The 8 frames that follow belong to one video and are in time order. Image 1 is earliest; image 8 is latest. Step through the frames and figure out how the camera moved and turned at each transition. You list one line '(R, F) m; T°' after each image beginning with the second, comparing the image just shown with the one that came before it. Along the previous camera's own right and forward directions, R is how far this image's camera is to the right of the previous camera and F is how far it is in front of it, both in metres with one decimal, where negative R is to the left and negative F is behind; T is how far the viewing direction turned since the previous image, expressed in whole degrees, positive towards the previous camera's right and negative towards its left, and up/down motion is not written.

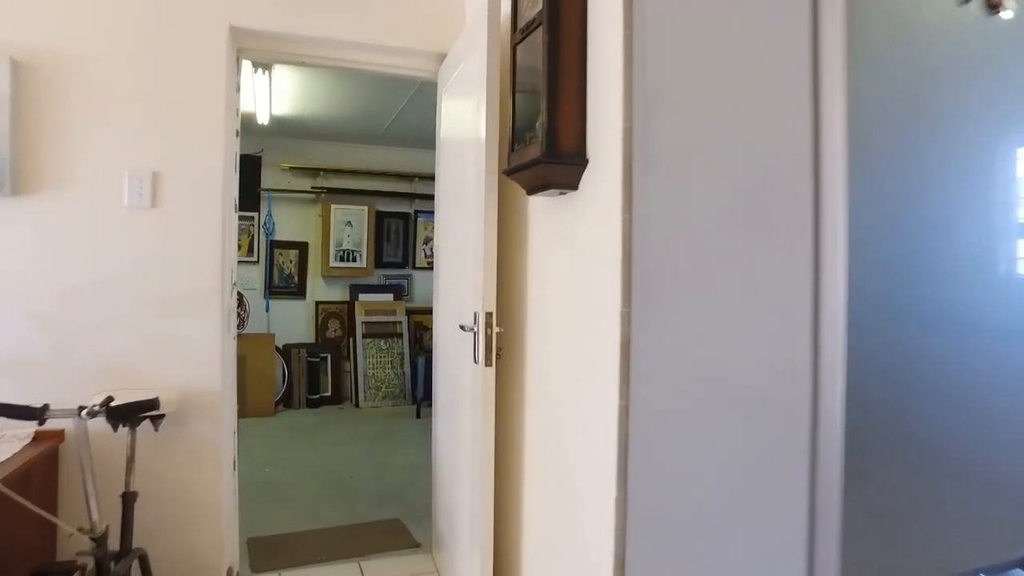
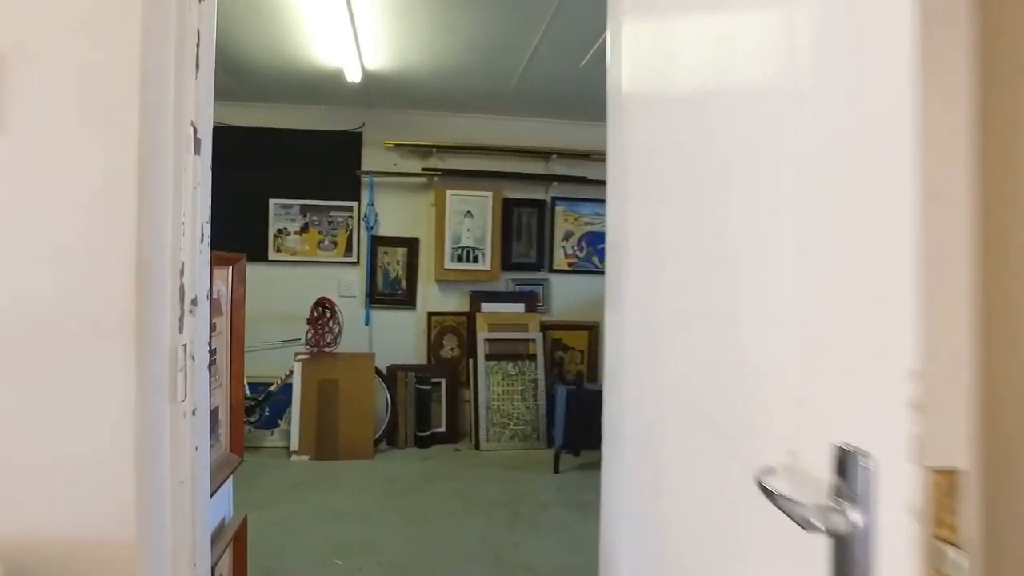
(-0.2, +1.3) m; -11°
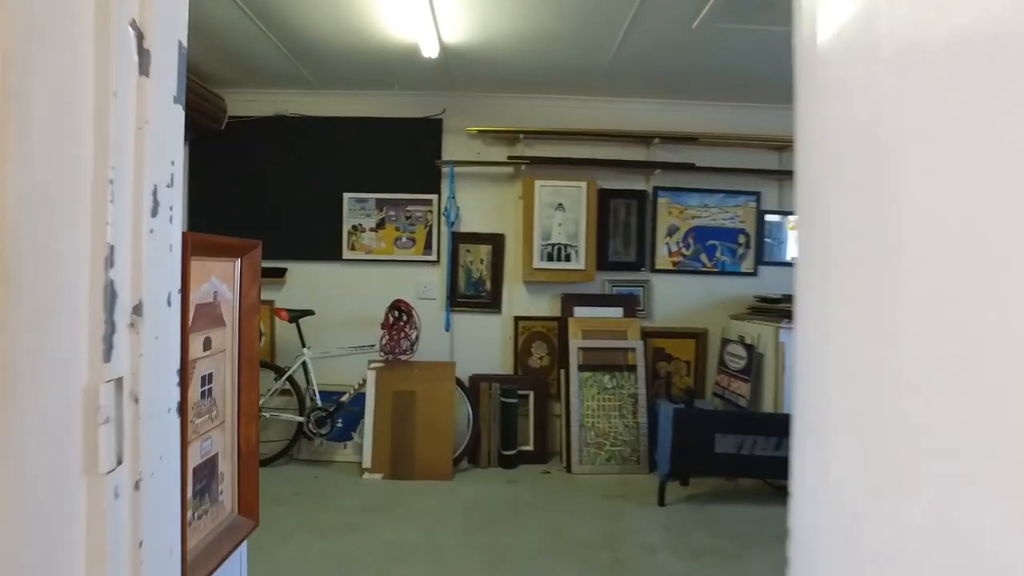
(-0.1, +0.5) m; -8°
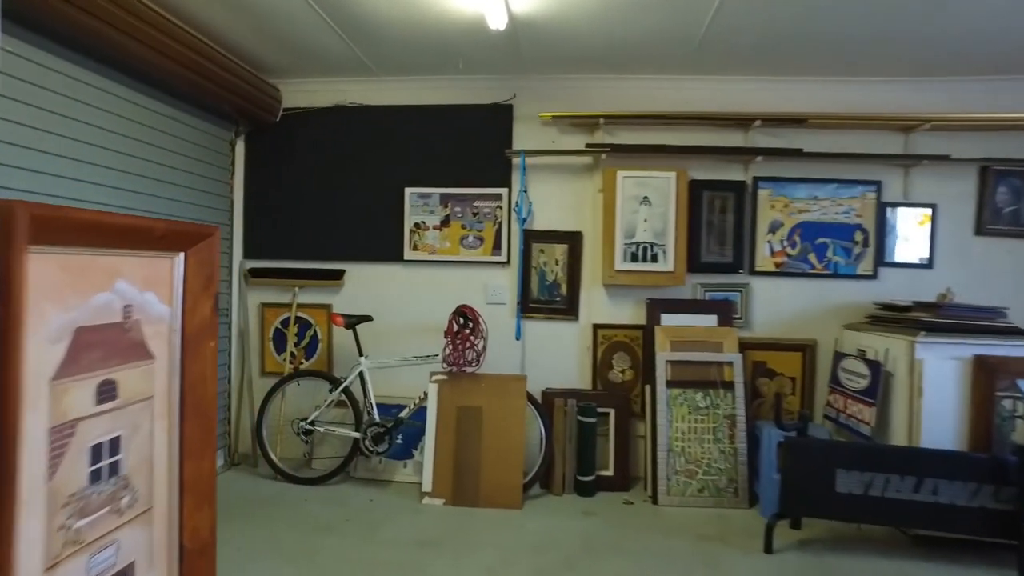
(0.0, +0.4) m; -6°
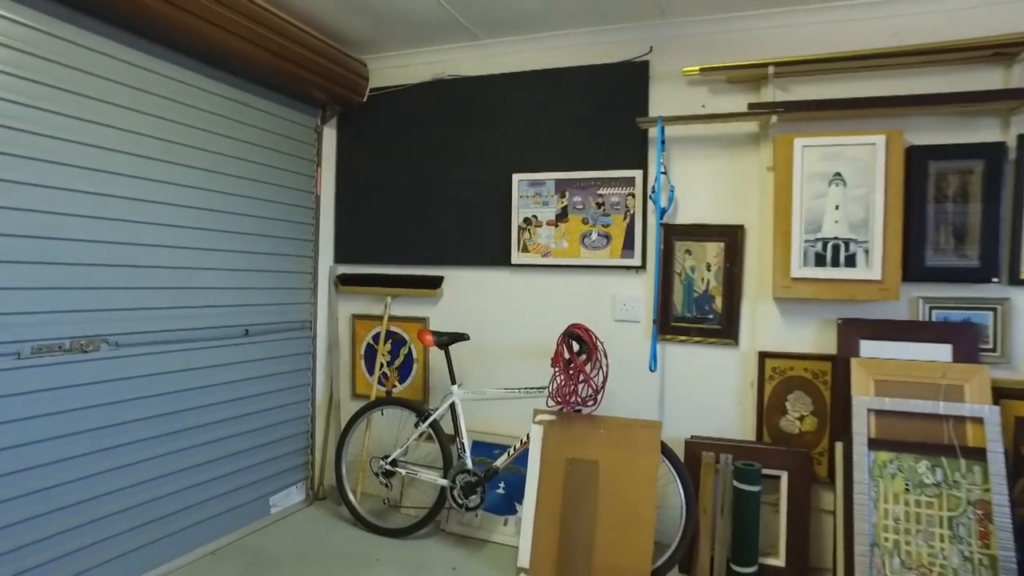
(+0.2, +0.8) m; -15°
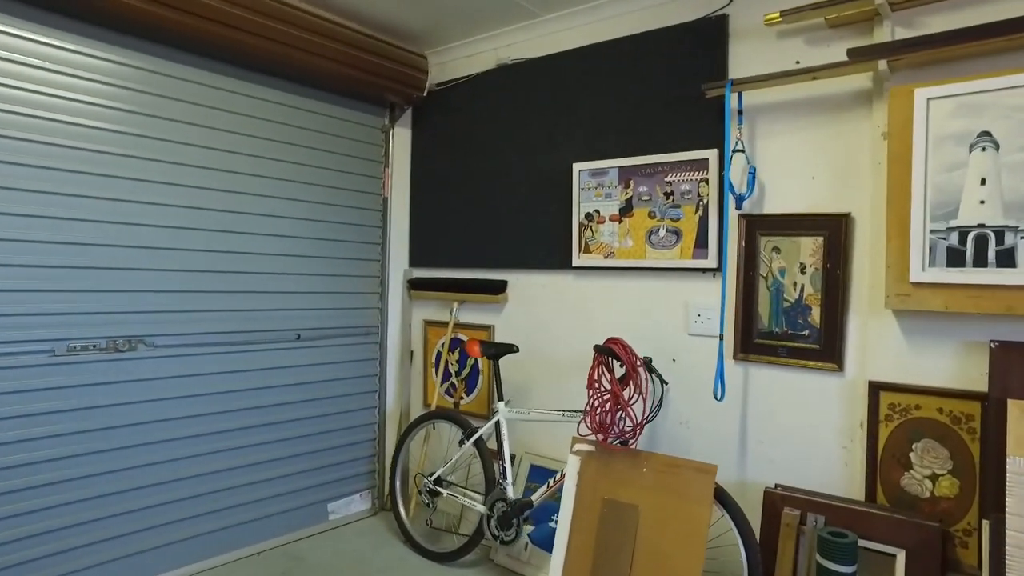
(+0.6, +0.4) m; -19°
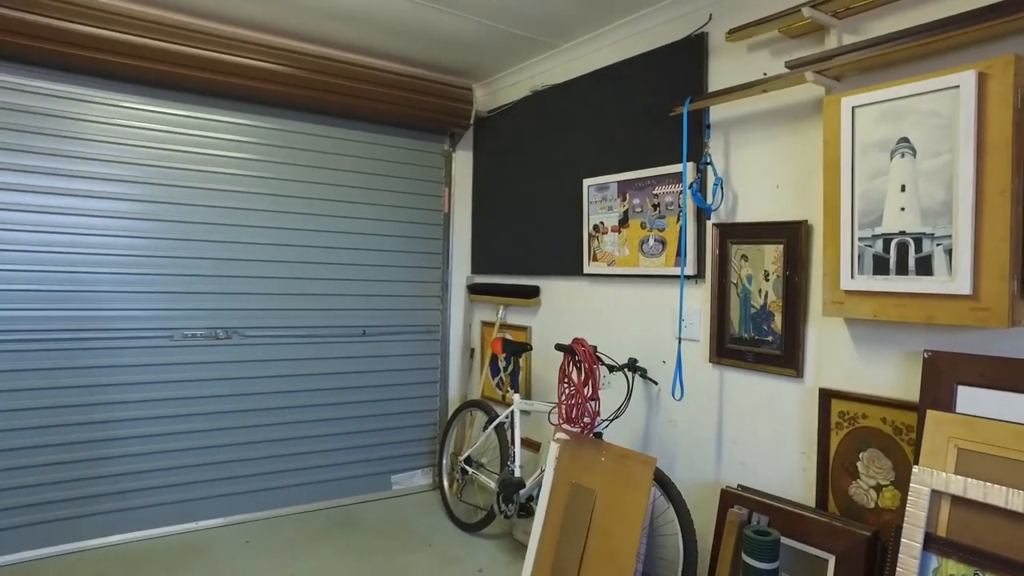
(+0.8, -0.2) m; -17°
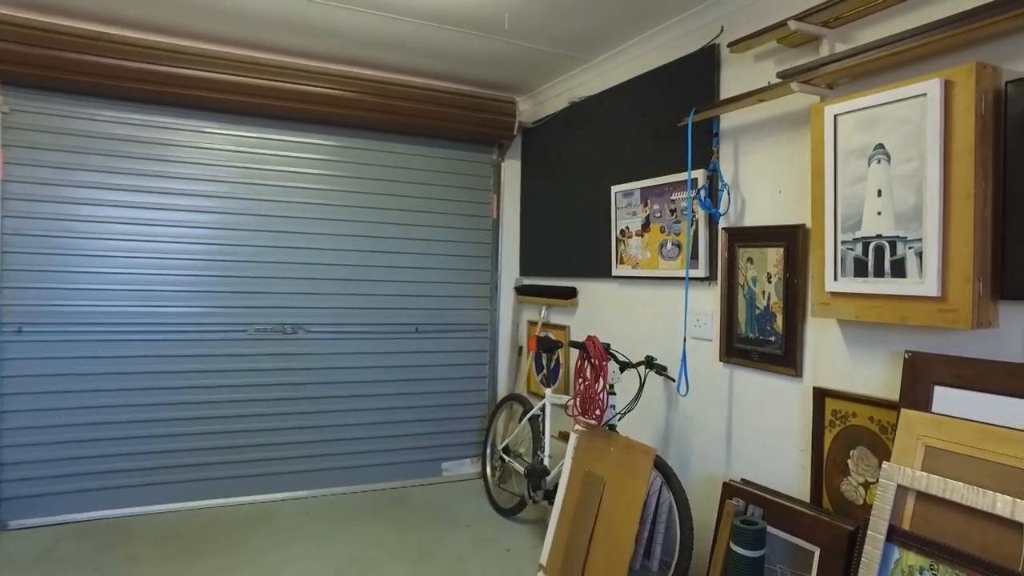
(+0.3, -0.2) m; -9°
